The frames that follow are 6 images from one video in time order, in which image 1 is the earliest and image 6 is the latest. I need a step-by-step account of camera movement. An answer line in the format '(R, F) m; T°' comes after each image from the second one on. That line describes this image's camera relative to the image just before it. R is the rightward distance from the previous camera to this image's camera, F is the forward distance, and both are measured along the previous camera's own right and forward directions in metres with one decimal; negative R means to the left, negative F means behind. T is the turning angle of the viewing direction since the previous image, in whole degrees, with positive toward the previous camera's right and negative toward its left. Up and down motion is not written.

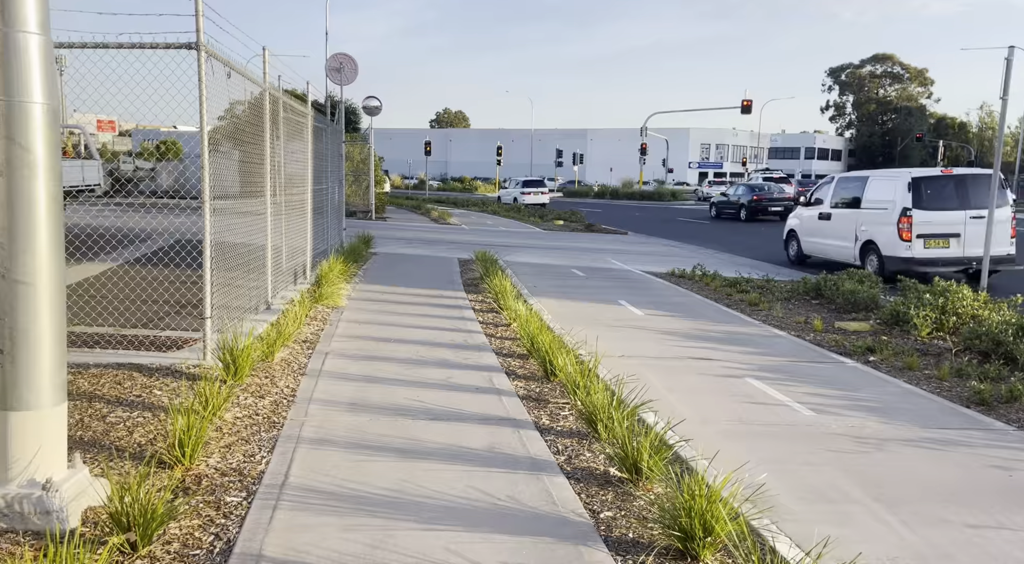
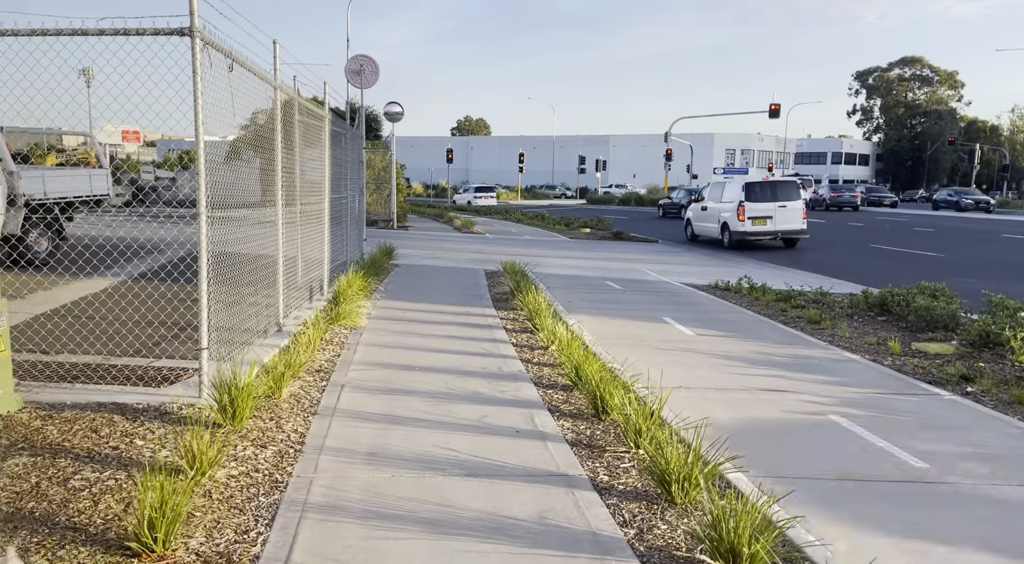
(-0.2, +0.9) m; -1°
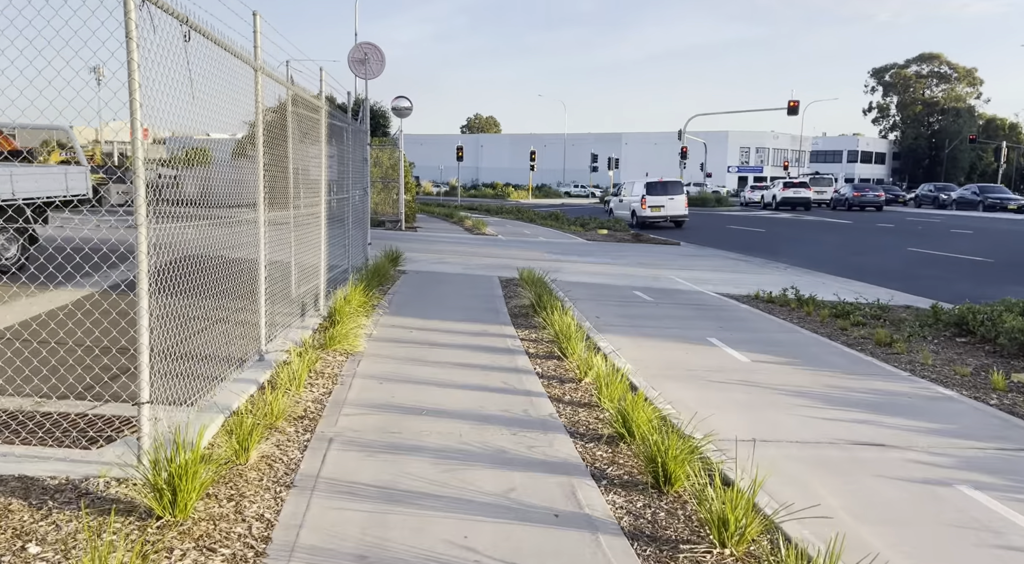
(-0.1, +1.3) m; -1°
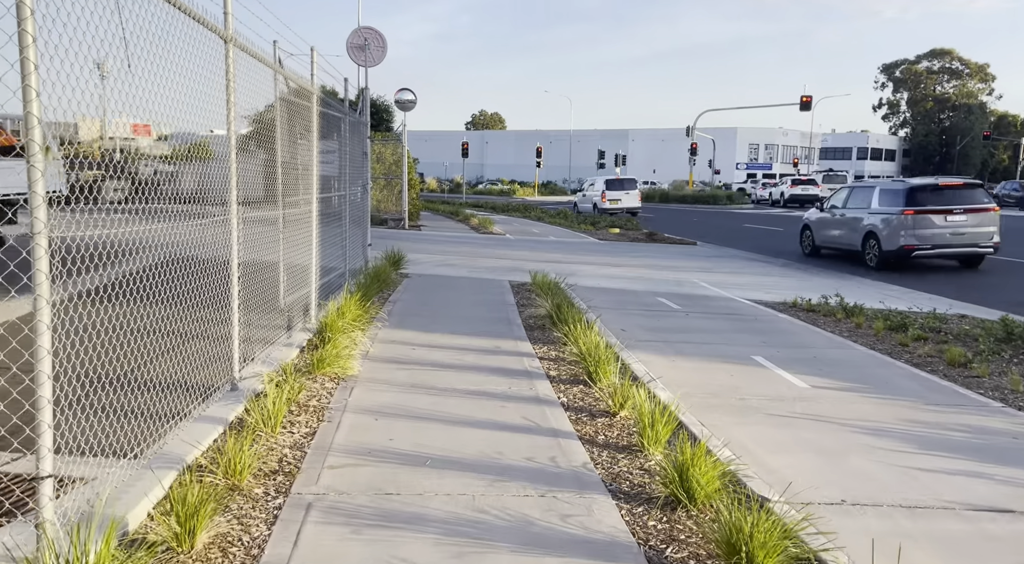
(-0.1, +1.1) m; 0°
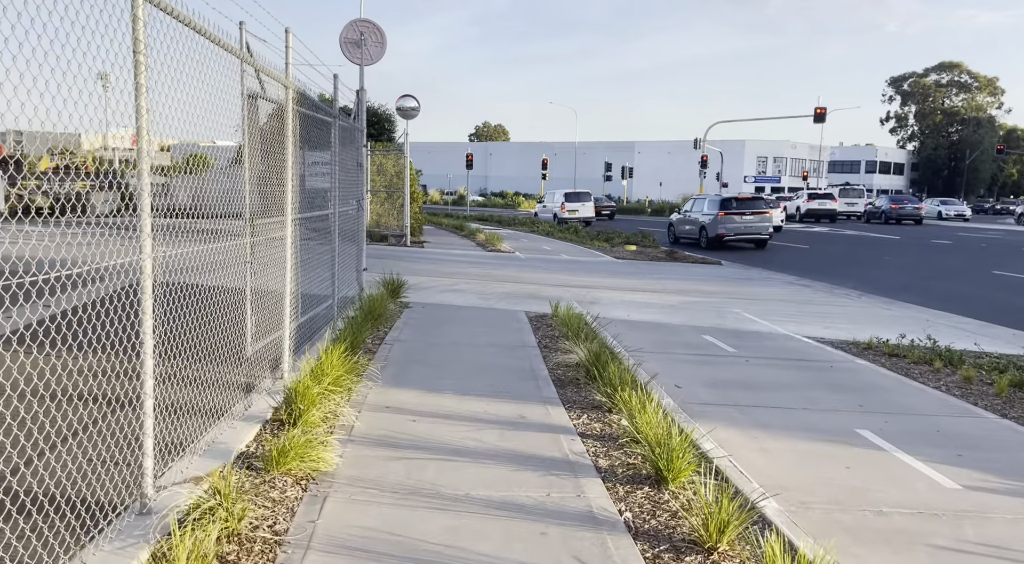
(-0.2, +1.8) m; 0°
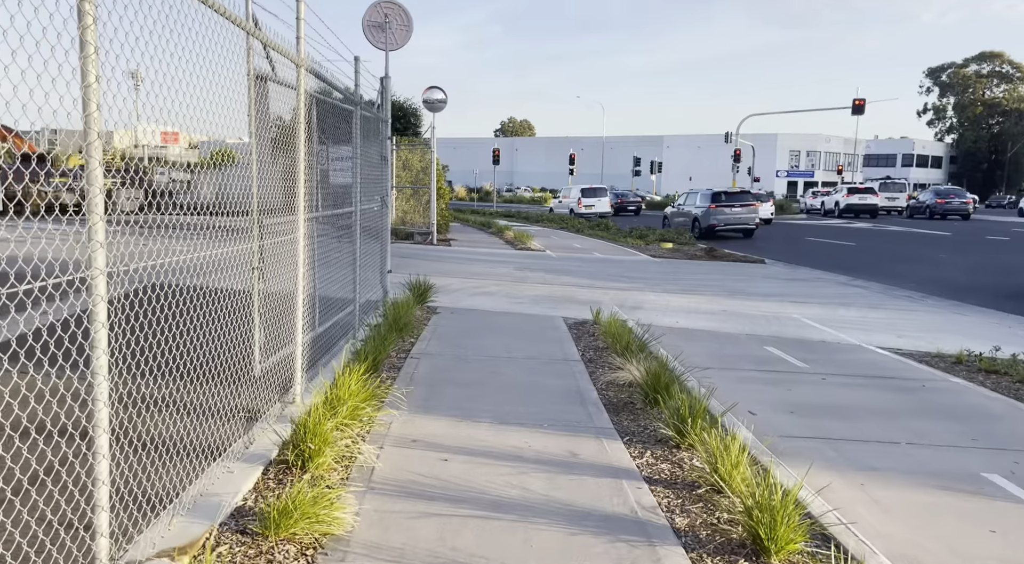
(-0.1, +0.9) m; -2°
